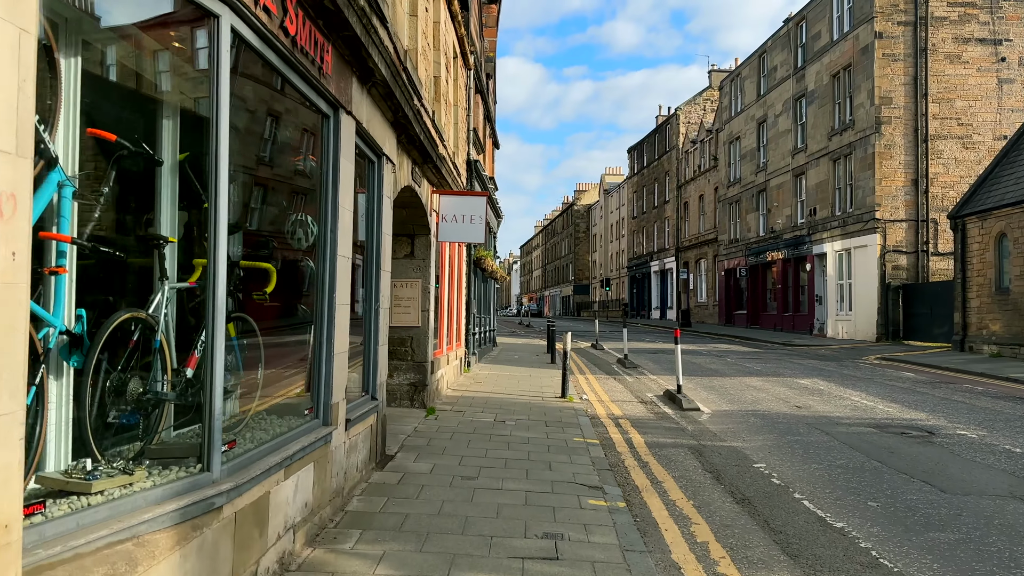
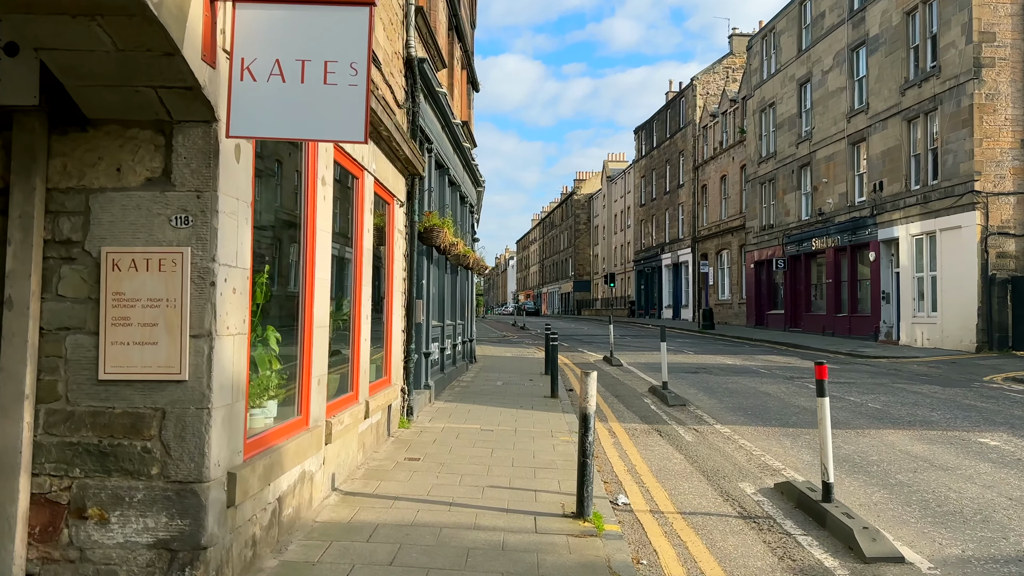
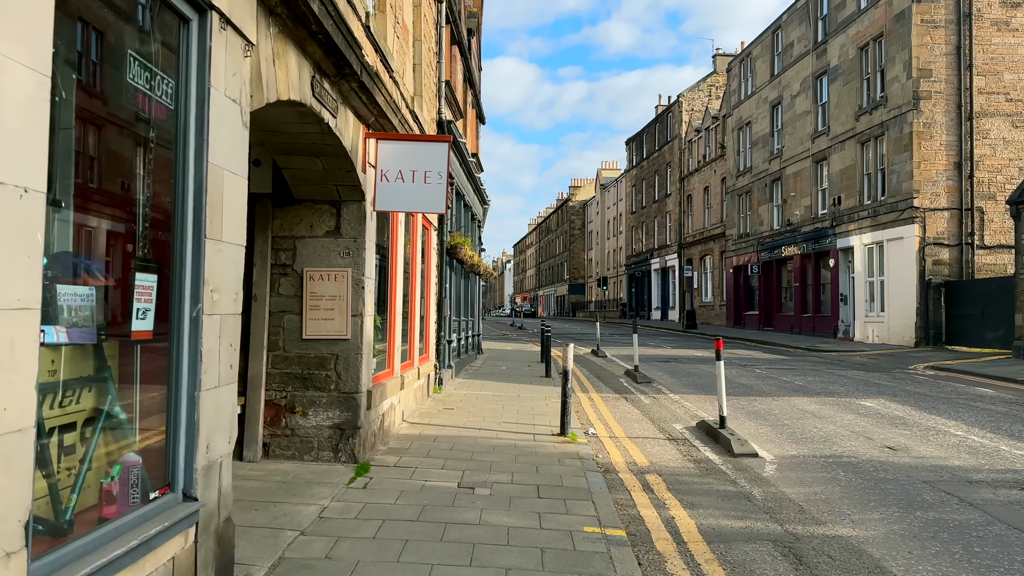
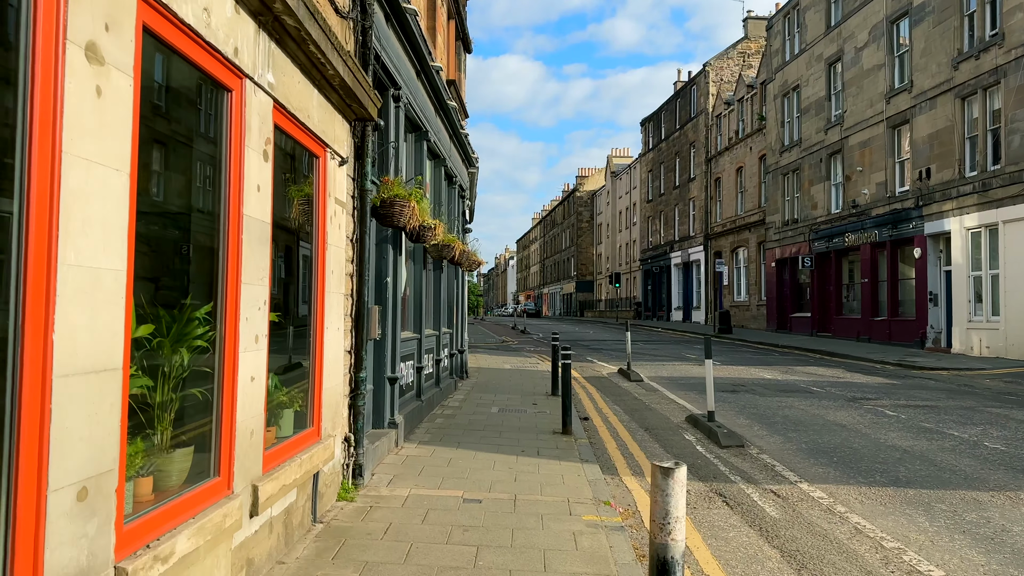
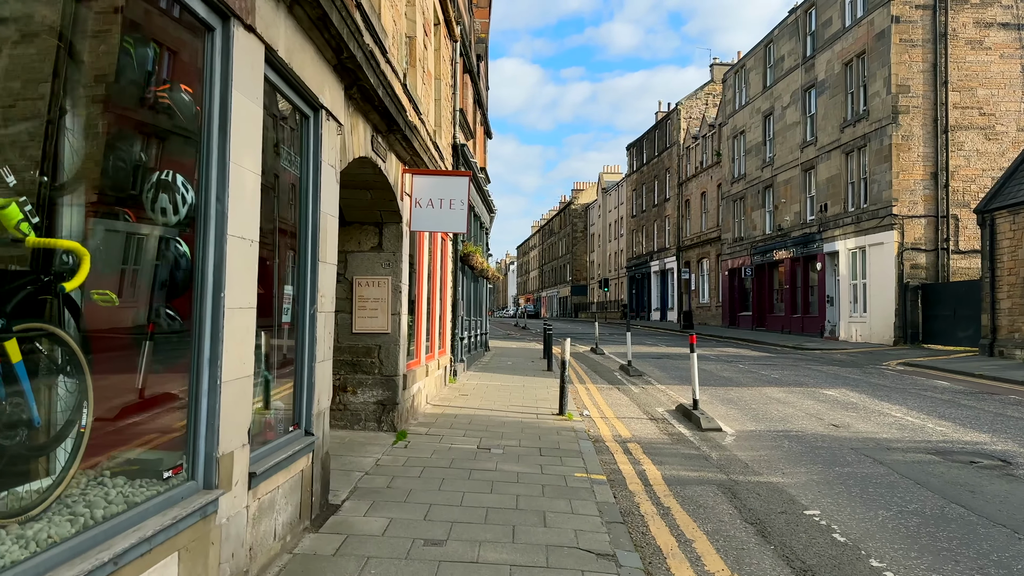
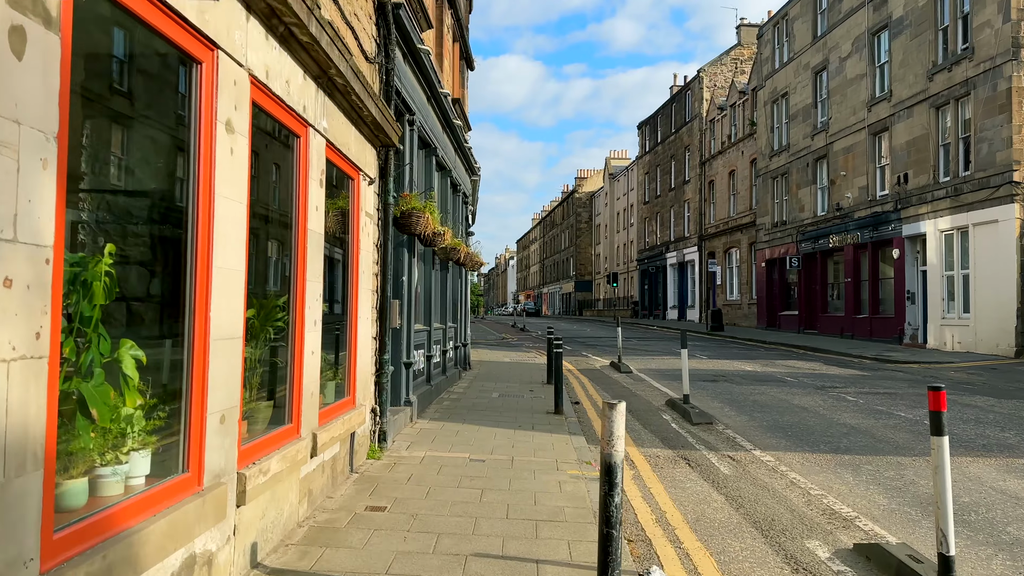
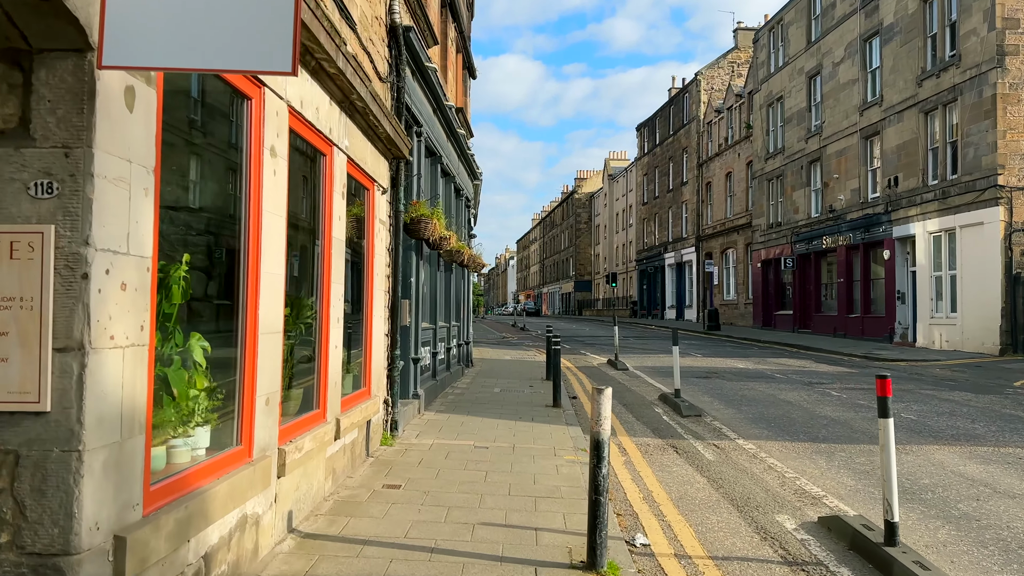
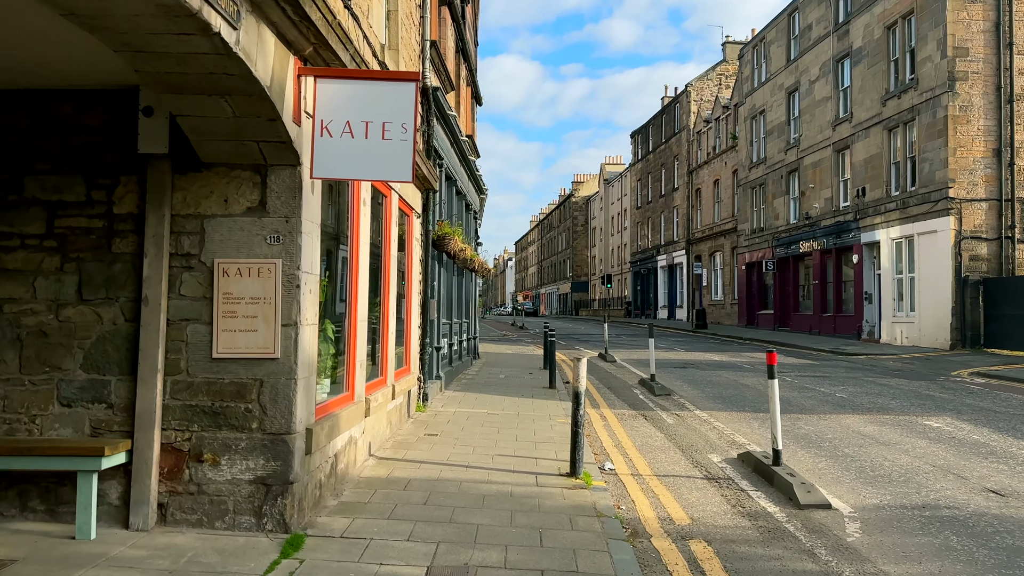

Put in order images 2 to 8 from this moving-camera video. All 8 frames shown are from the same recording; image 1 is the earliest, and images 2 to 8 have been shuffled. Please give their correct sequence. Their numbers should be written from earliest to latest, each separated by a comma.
5, 3, 8, 2, 7, 6, 4
